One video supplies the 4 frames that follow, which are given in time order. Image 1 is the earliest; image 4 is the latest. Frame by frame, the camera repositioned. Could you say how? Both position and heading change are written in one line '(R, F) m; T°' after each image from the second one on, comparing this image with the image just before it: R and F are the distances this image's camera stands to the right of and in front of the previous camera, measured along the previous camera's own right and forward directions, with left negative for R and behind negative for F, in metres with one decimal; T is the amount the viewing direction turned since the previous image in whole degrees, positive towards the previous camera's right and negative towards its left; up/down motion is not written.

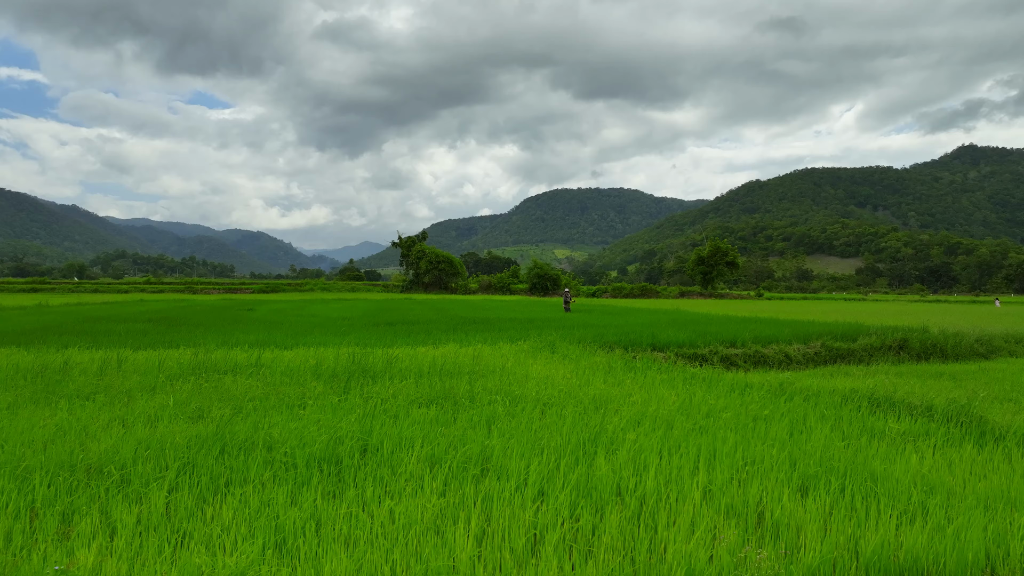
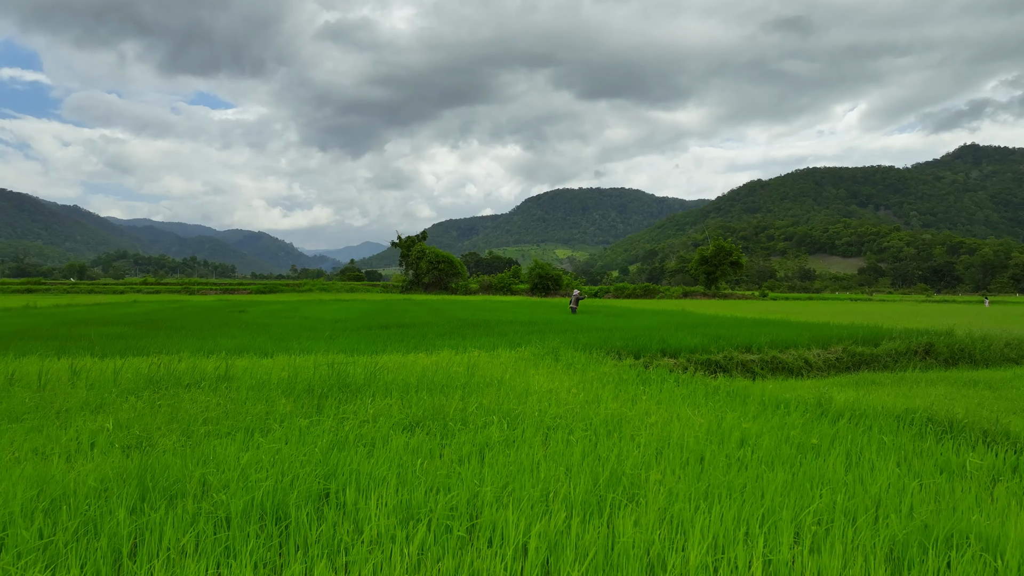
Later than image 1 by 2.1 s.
(0.0, +0.6) m; 0°
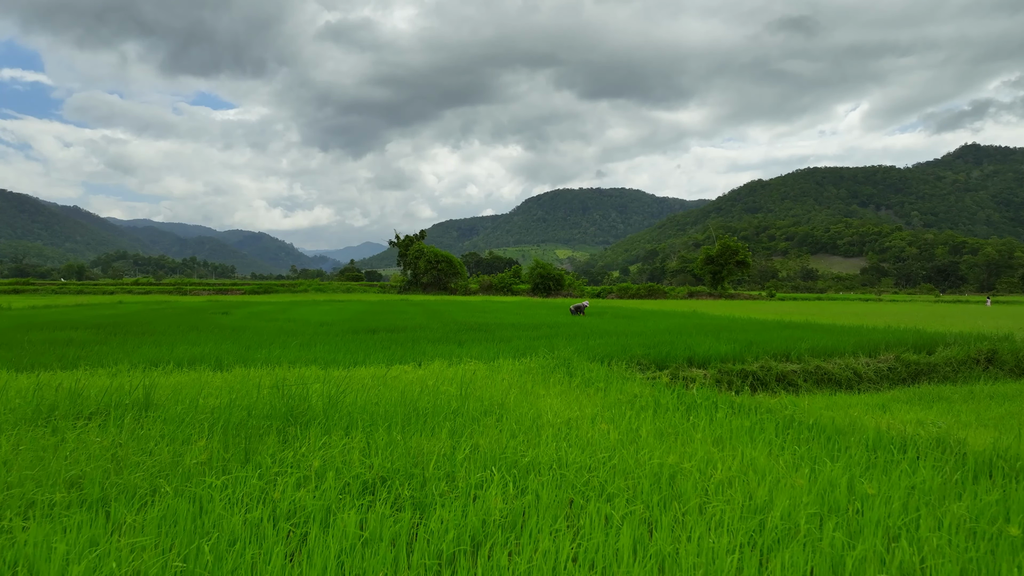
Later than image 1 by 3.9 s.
(0.0, +1.1) m; 0°
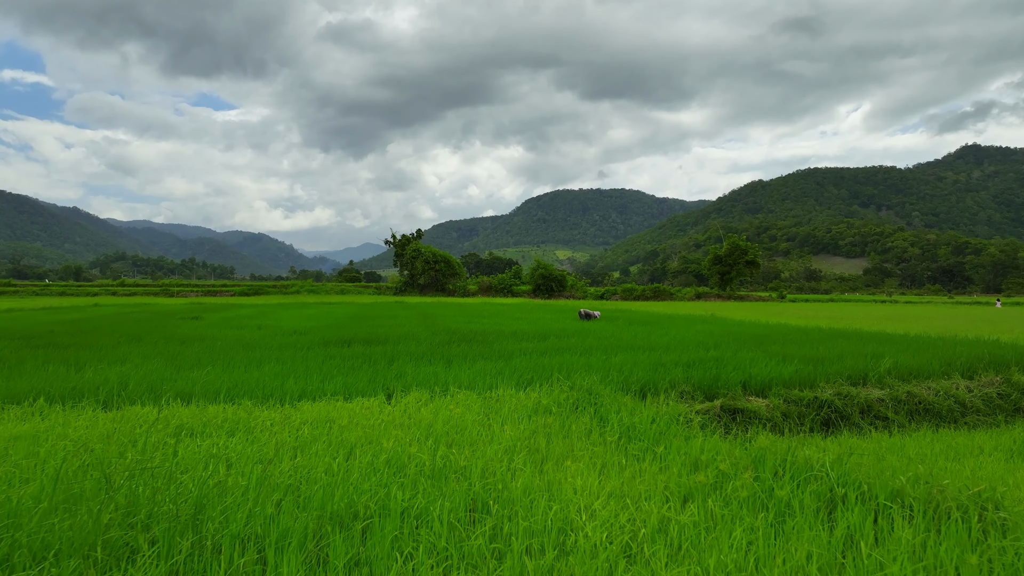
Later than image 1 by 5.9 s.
(0.0, +1.6) m; 0°
